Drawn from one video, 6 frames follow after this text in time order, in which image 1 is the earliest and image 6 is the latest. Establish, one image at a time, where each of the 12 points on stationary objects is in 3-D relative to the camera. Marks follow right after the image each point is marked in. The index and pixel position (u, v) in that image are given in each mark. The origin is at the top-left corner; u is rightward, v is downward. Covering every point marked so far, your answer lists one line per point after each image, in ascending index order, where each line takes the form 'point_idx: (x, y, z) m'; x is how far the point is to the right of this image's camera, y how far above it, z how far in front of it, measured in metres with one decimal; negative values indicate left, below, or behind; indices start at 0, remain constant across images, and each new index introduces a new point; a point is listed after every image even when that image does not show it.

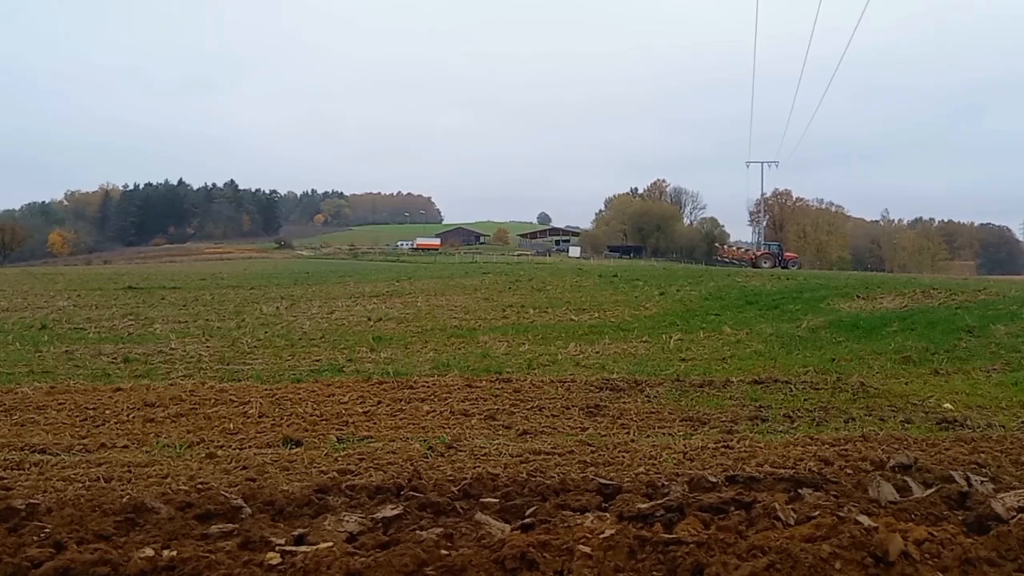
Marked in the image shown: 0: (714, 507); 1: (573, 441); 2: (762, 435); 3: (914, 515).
0: (+2.1, -2.2, +7.3) m
1: (+0.6, -1.9, +9.1) m
2: (+2.8, -1.7, +8.2) m
3: (+3.9, -2.2, +6.9) m
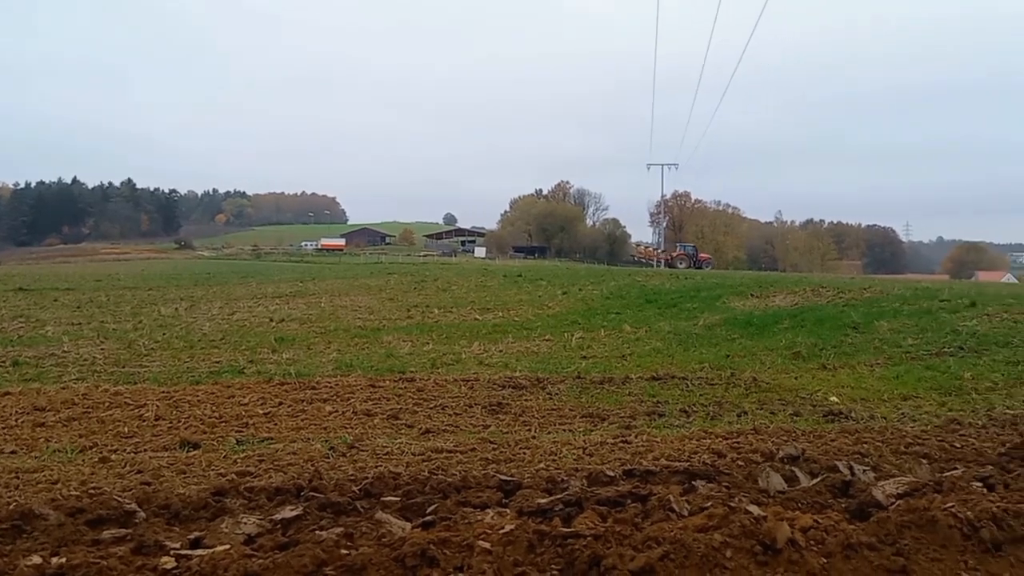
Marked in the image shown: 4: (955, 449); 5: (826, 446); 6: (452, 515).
0: (+1.0, -2.2, +7.5) m
1: (-0.5, -1.9, +9.1) m
2: (+1.7, -1.7, +8.5) m
3: (+2.9, -2.2, +7.2) m
4: (+4.7, -1.7, +7.8) m
5: (+3.4, -1.8, +8.0) m
6: (-0.6, -2.3, +7.4) m
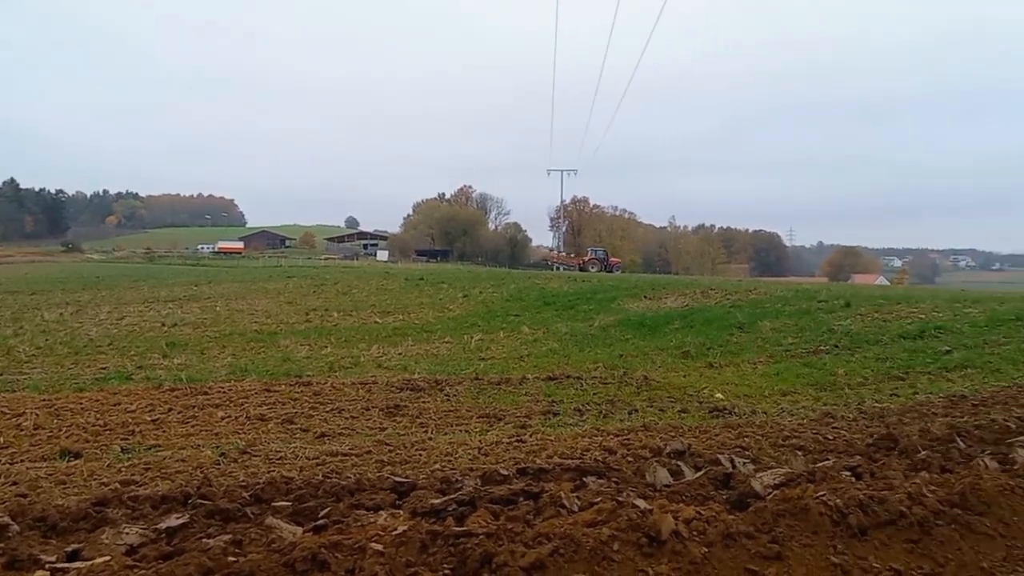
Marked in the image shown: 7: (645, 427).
0: (-0.1, -2.2, +7.6) m
1: (-1.7, -2.0, +9.2) m
2: (+0.5, -1.7, +8.7) m
3: (+1.8, -2.2, +7.5) m
4: (+3.5, -1.7, +8.3) m
5: (+2.3, -1.8, +8.4) m
6: (-1.7, -2.3, +7.4) m
7: (+1.6, -1.7, +8.7) m
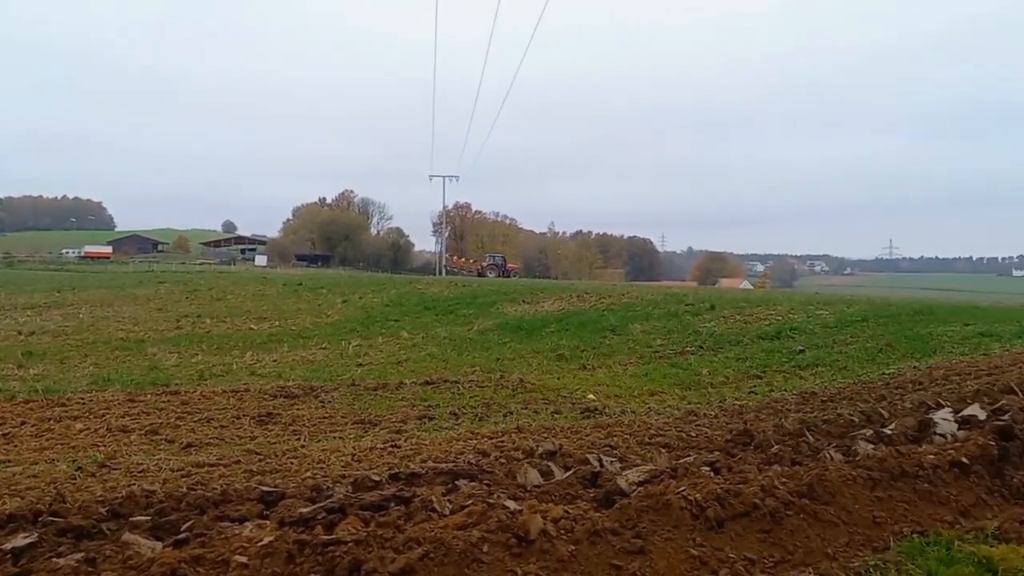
0: (-1.4, -2.3, +7.6) m
1: (-3.3, -2.0, +8.9) m
2: (-1.0, -1.7, +8.7) m
3: (+0.5, -2.2, +7.7) m
4: (+2.1, -1.8, +8.6) m
5: (+0.8, -1.8, +8.6) m
6: (-3.0, -2.4, +7.2) m
7: (+0.1, -1.7, +8.8) m
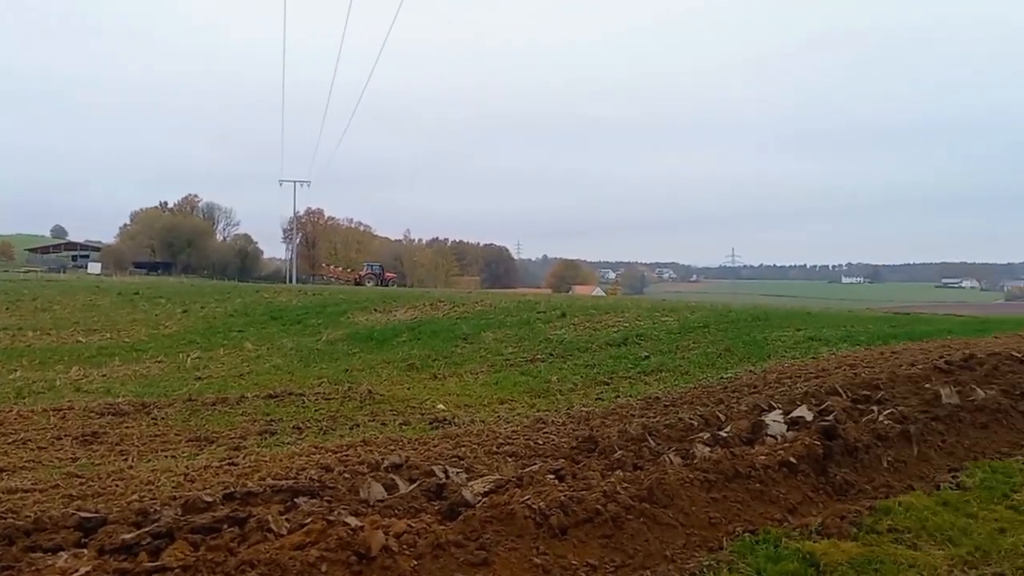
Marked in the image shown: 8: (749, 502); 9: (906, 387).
0: (-3.1, -2.4, +7.2) m
1: (-5.0, -2.1, +8.3) m
2: (-2.7, -1.8, +8.3) m
3: (-1.2, -2.3, +7.5) m
4: (+0.3, -1.9, +8.6) m
5: (-0.9, -1.9, +8.4) m
6: (-4.6, -2.5, +6.6) m
7: (-1.7, -1.8, +8.6) m
8: (+2.5, -2.2, +7.6) m
9: (+5.1, -1.4, +9.6) m
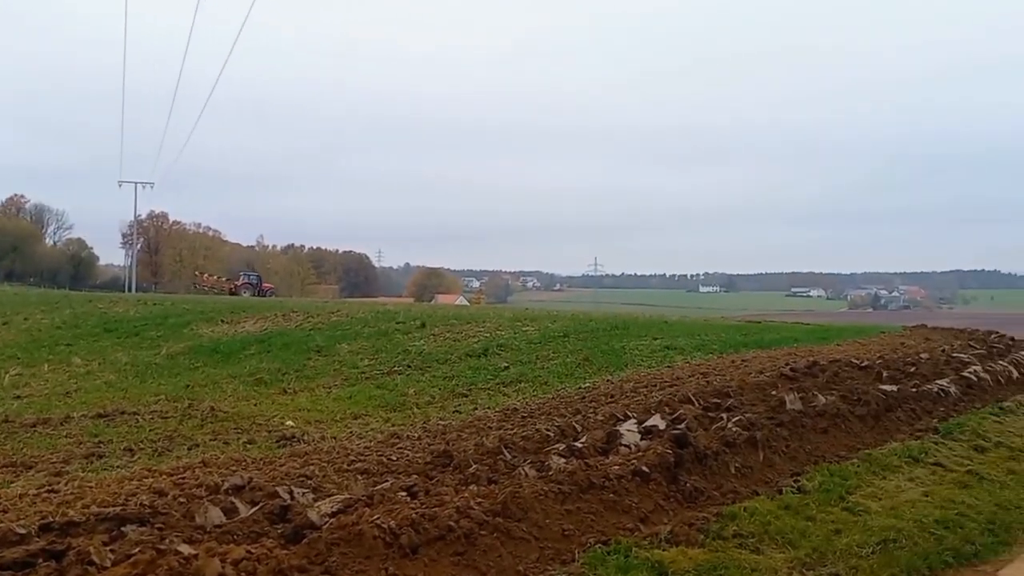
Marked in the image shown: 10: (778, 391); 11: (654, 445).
0: (-4.5, -2.5, +6.6) m
1: (-6.6, -2.3, +7.4) m
2: (-4.3, -2.0, +7.7) m
3: (-2.7, -2.4, +7.1) m
4: (-1.3, -2.0, +8.4) m
5: (-2.6, -2.0, +8.0) m
6: (-6.0, -2.6, +5.8) m
7: (-3.3, -2.0, +8.1) m
8: (+0.9, -2.4, +7.6) m
9: (+3.3, -1.5, +9.9) m
10: (+3.7, -1.4, +9.9) m
11: (+1.7, -1.8, +8.4) m
